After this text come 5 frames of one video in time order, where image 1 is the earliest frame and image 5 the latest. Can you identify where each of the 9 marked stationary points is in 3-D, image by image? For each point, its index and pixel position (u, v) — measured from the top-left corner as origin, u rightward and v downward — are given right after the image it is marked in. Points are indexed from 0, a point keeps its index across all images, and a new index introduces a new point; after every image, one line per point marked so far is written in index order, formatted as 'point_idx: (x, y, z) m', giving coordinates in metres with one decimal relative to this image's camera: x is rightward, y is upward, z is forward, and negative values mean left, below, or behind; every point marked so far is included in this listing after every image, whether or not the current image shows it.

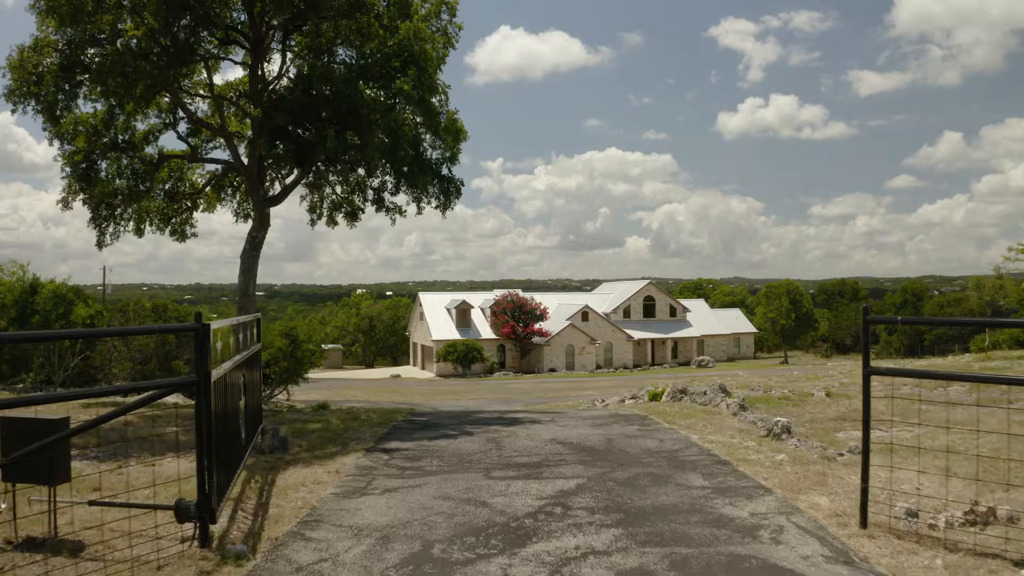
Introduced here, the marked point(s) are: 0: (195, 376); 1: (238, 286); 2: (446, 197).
0: (-3.0, -0.8, +7.0) m
1: (-6.6, 0.0, +17.6) m
2: (-1.8, +2.5, +20.0) m
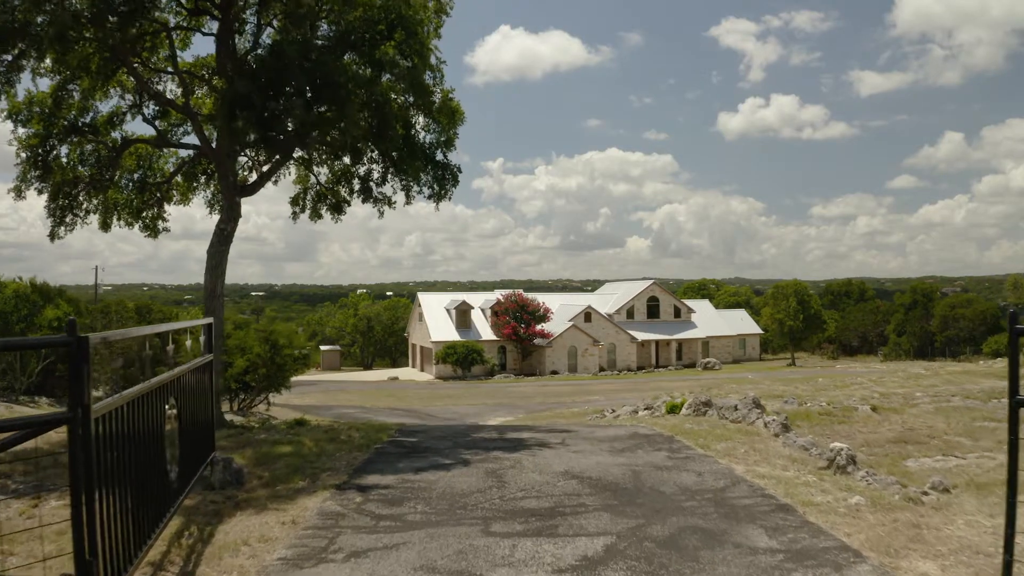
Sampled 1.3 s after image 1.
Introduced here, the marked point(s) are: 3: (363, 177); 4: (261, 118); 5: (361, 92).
0: (-3.0, -0.8, +4.9) m
1: (-6.5, +0.1, +15.6) m
2: (-1.7, +2.5, +17.9) m
3: (-3.8, +2.9, +19.1) m
4: (-4.9, +3.4, +14.1) m
5: (-3.1, +4.0, +14.7) m
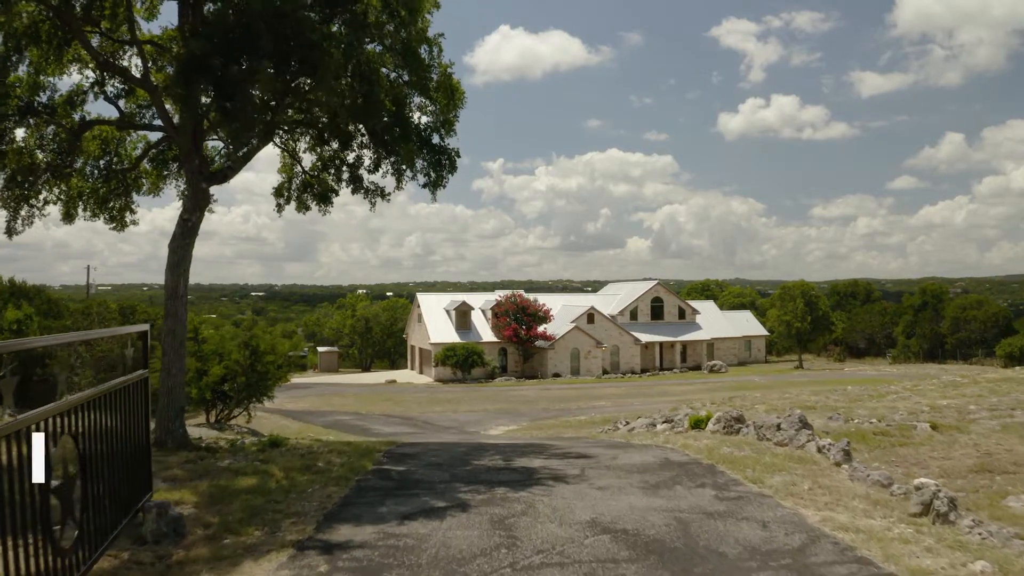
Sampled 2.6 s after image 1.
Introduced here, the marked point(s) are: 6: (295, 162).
0: (-2.8, -0.8, +2.9) m
1: (-6.4, +0.1, +13.5) m
2: (-1.6, +2.5, +15.9) m
3: (-3.7, +2.9, +17.1) m
4: (-4.8, +3.4, +12.1) m
5: (-3.0, +4.0, +12.7) m
6: (-5.3, +3.1, +18.1) m
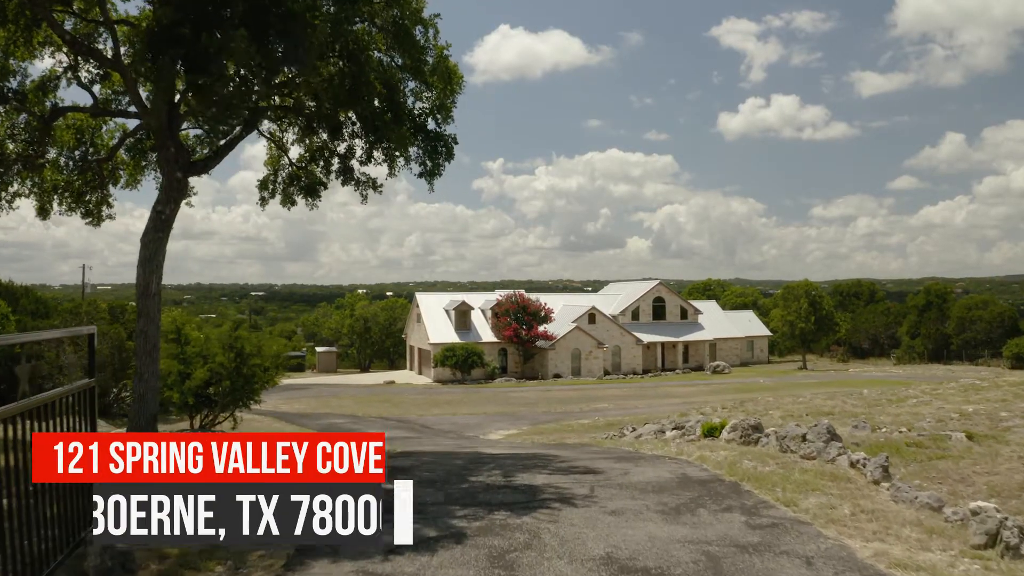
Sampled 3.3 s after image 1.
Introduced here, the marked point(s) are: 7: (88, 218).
0: (-2.8, -0.8, +1.9) m
1: (-6.4, +0.1, +12.5) m
2: (-1.6, +2.6, +14.8) m
3: (-3.7, +2.9, +16.1) m
4: (-4.8, +3.4, +11.0) m
5: (-3.0, +4.1, +11.7) m
6: (-5.3, +3.1, +17.0) m
7: (-10.7, +1.8, +18.6) m
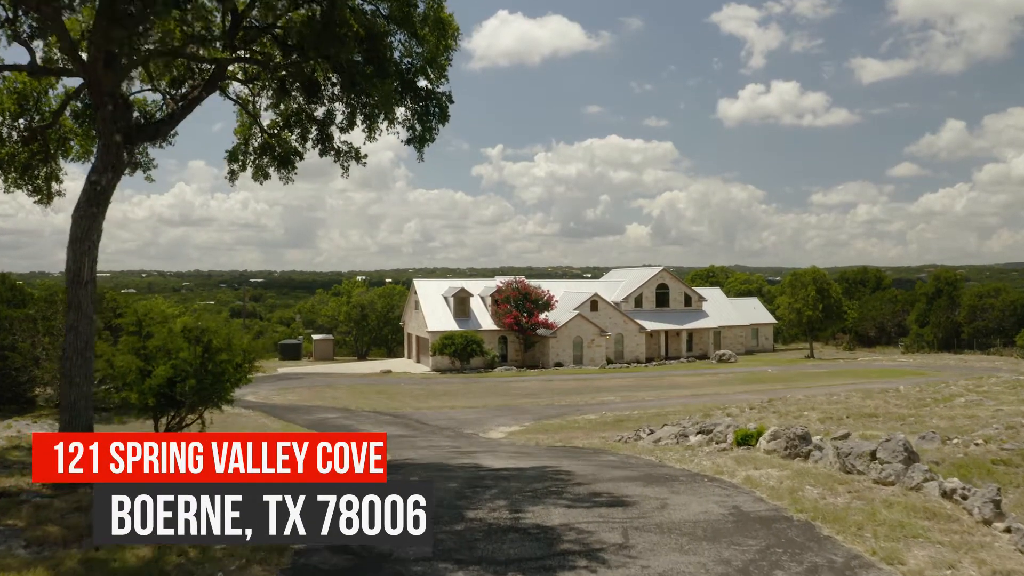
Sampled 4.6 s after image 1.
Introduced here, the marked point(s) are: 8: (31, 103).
0: (-2.7, -0.8, -0.2) m
1: (-6.3, +0.3, +10.4) m
2: (-1.5, +2.8, +12.7) m
3: (-3.6, +3.2, +13.9) m
4: (-4.7, +3.6, +8.9) m
5: (-2.9, +4.3, +9.5) m
6: (-5.2, +3.4, +14.9) m
7: (-10.6, +2.1, +16.4) m
8: (-10.0, +3.9, +15.4) m
